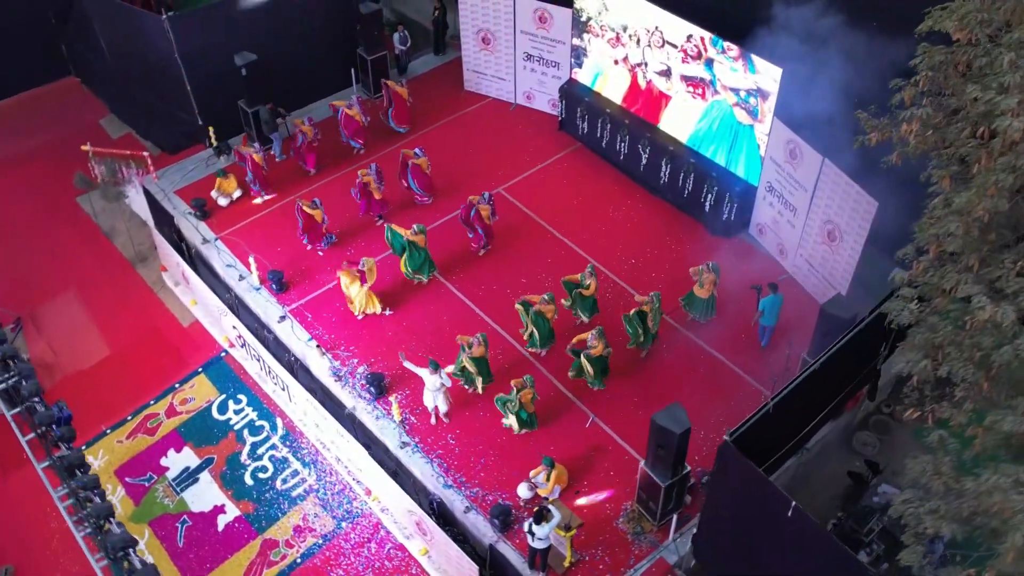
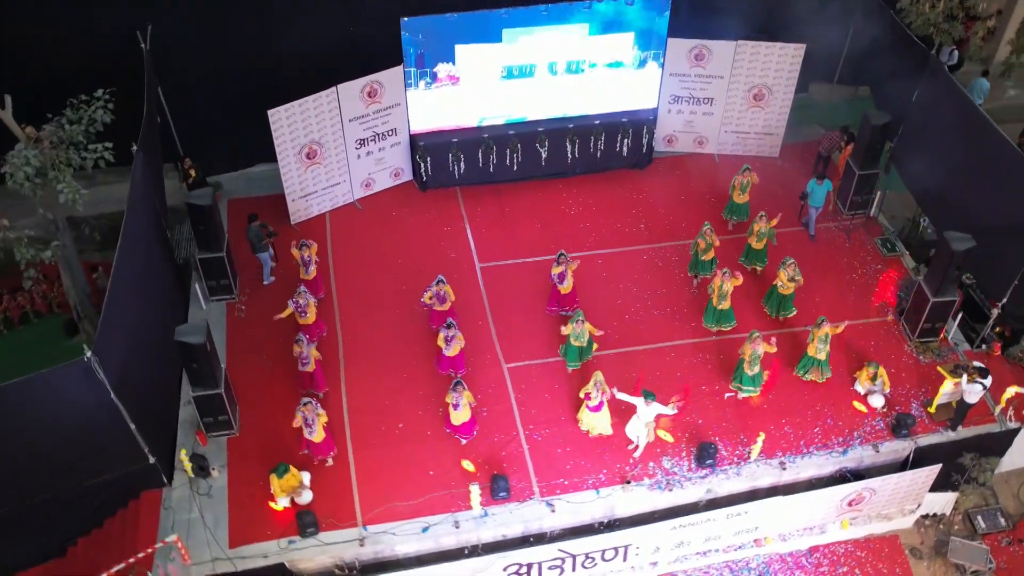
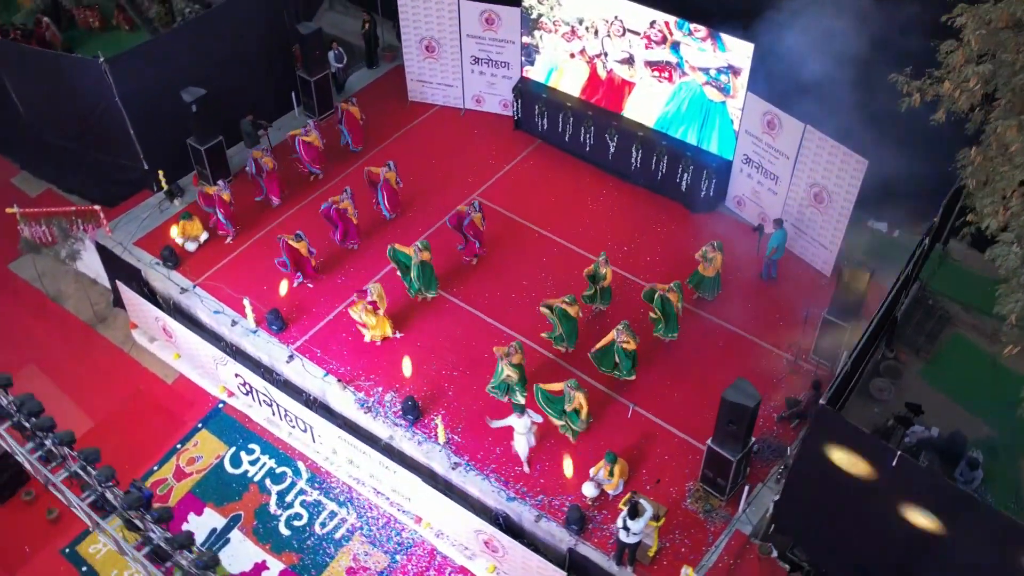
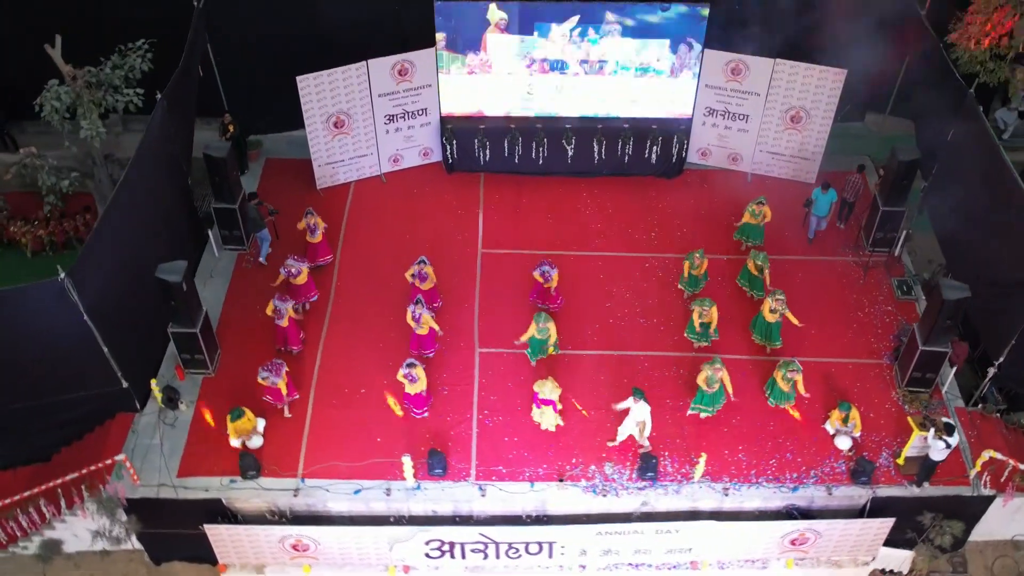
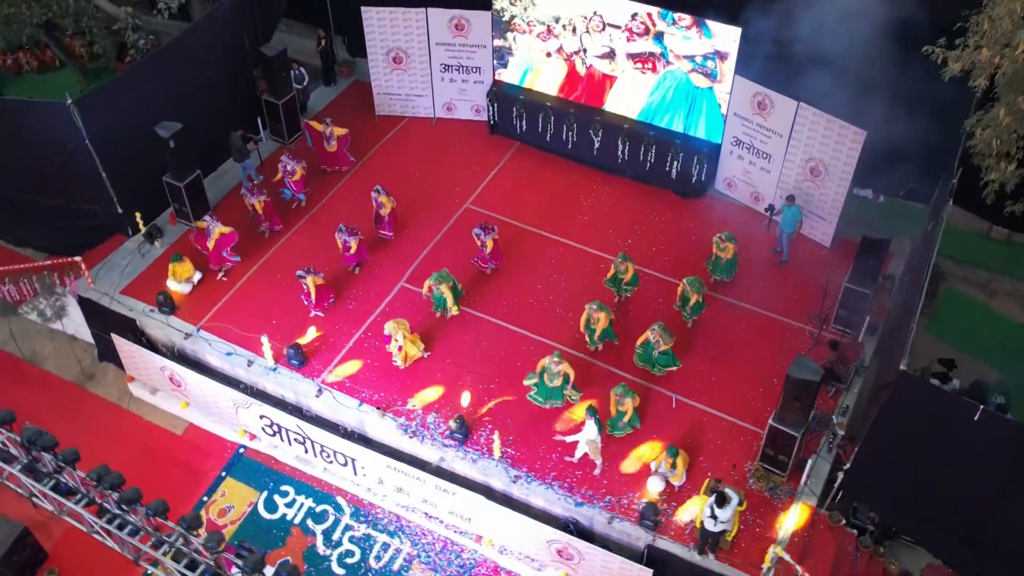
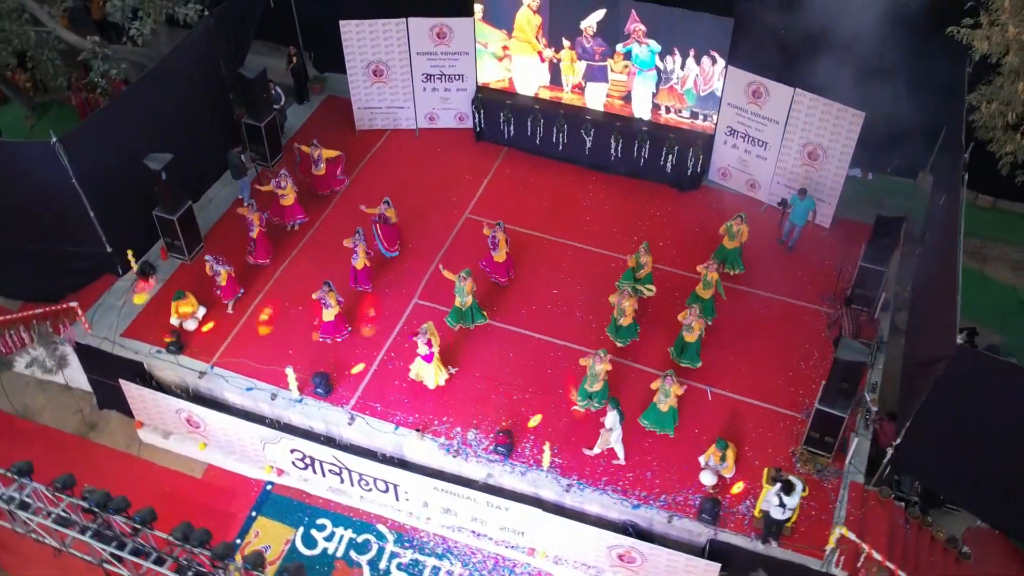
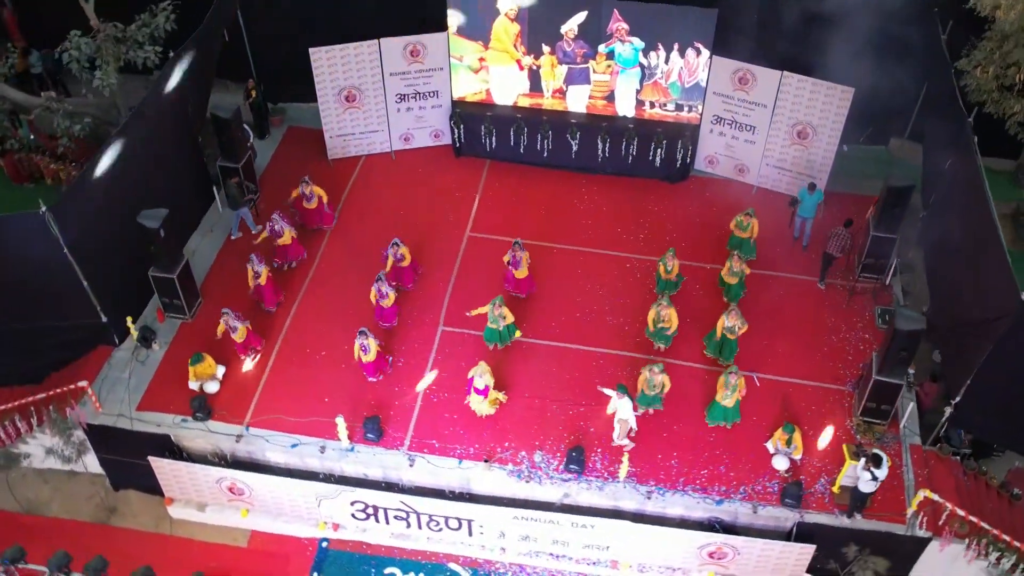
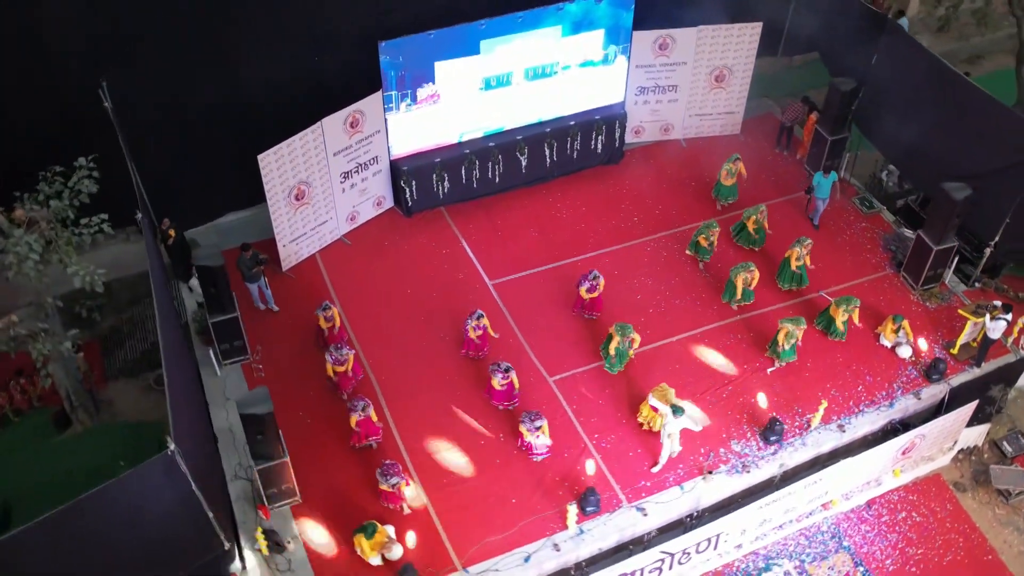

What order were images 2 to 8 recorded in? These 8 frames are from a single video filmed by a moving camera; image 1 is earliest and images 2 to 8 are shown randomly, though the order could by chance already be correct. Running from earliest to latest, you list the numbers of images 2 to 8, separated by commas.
3, 5, 6, 7, 4, 2, 8
